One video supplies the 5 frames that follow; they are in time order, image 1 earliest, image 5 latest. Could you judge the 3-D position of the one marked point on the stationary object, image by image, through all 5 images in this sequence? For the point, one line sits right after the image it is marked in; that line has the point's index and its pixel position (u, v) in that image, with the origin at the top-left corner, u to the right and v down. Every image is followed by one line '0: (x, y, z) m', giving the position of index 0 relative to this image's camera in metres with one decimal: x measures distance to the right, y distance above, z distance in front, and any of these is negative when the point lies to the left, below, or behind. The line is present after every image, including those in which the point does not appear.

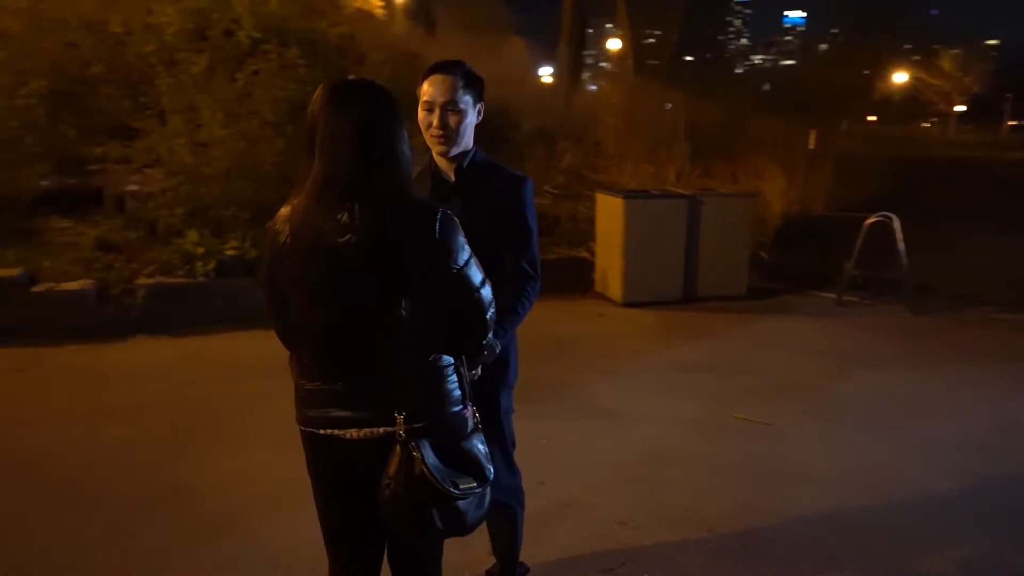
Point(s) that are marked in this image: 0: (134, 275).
0: (-3.2, +0.1, +6.6) m
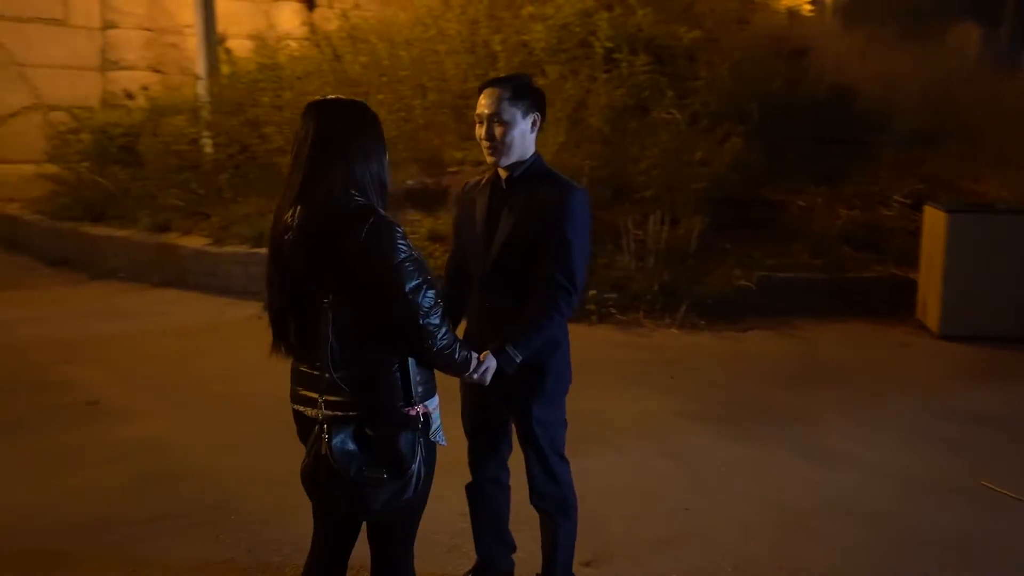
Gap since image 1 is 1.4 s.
0: (-0.6, +0.3, +7.6) m
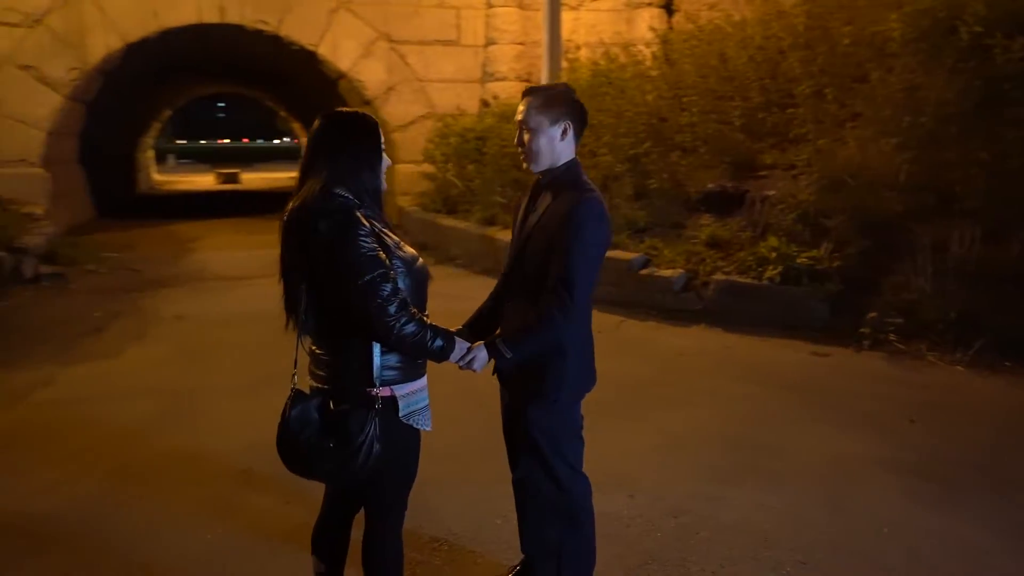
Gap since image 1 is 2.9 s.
0: (+1.9, +0.2, +7.4) m
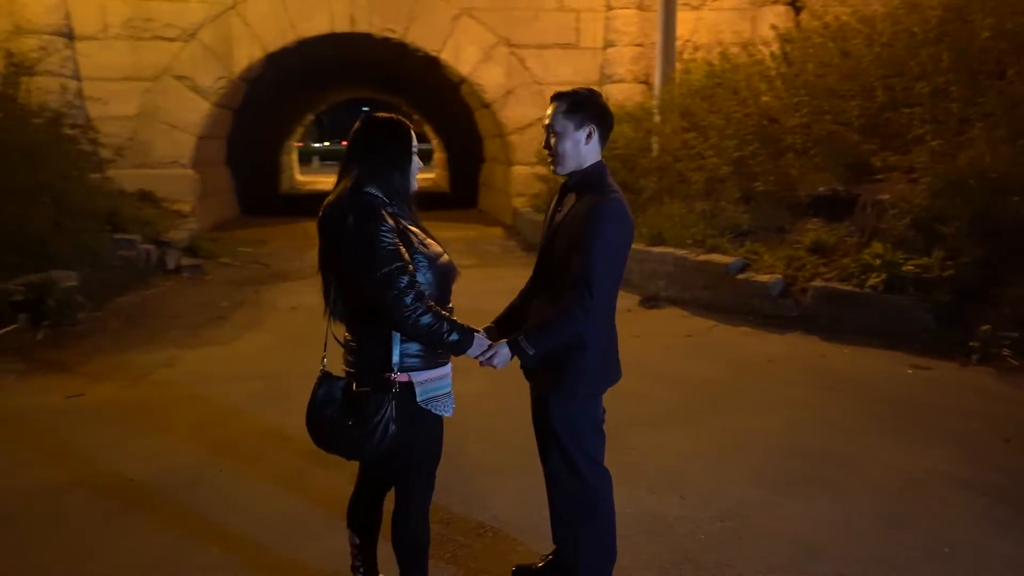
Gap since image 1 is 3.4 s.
0: (+2.7, +0.1, +7.1) m
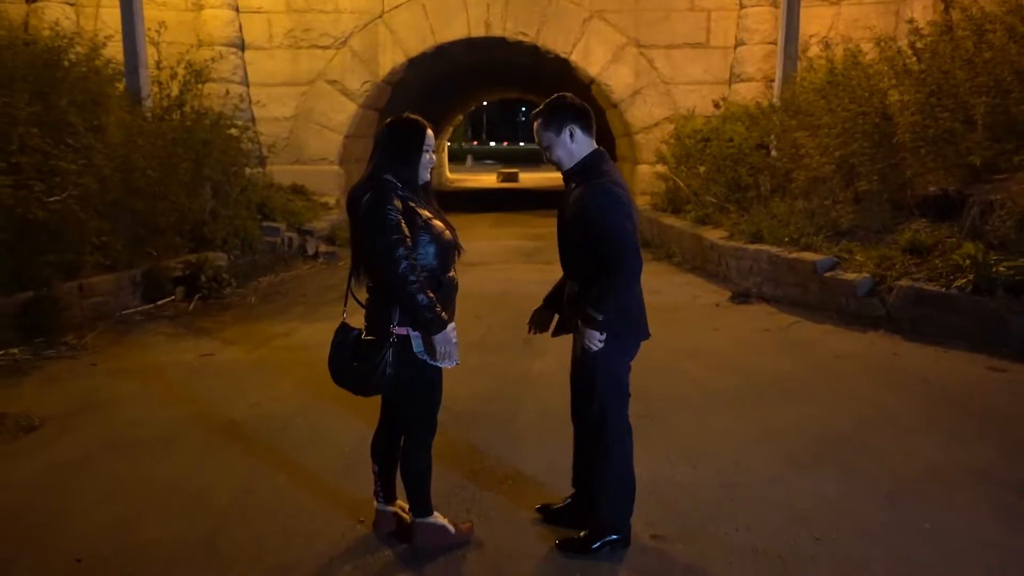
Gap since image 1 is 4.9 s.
0: (+3.5, +0.1, +7.0) m
